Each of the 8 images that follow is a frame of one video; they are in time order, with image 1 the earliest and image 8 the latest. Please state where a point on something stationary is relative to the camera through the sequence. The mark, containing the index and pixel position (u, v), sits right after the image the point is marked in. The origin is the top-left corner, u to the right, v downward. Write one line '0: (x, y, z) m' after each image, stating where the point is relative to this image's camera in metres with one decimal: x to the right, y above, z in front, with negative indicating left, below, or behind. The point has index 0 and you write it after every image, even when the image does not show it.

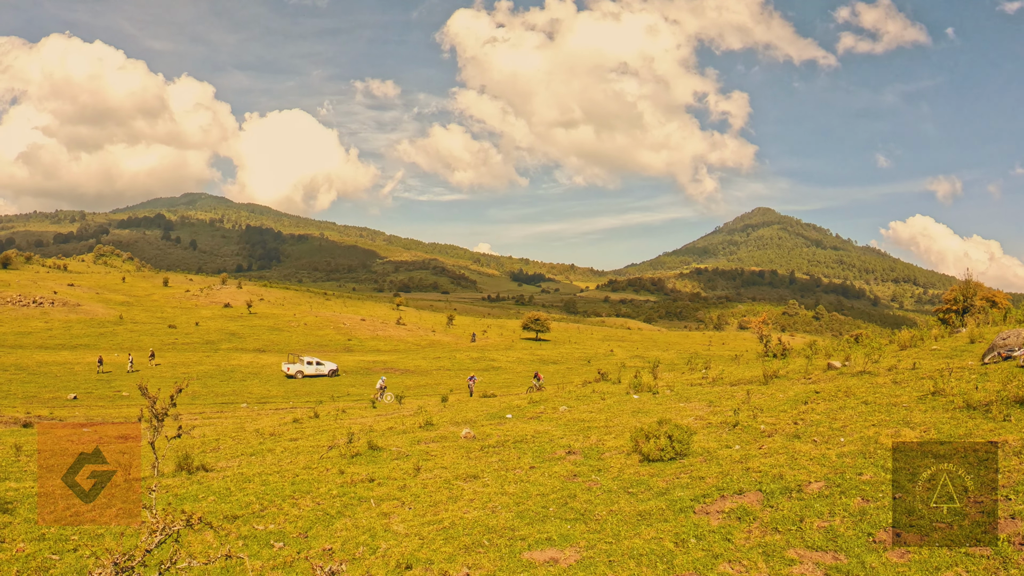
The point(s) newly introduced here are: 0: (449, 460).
0: (-1.9, -6.9, +19.4) m
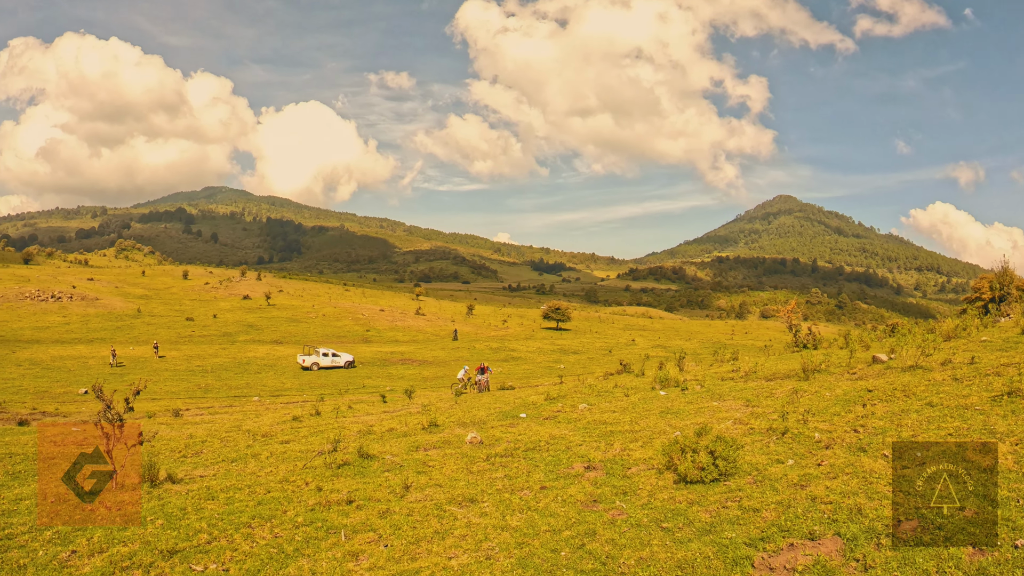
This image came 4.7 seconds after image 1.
0: (-1.6, -6.4, +16.8) m
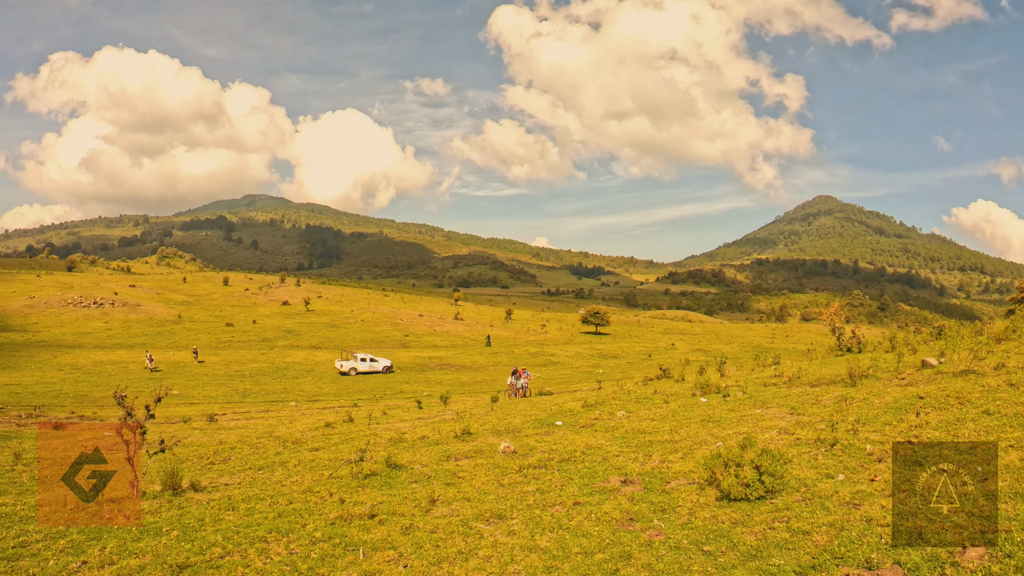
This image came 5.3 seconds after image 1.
0: (-0.8, -6.6, +16.1) m
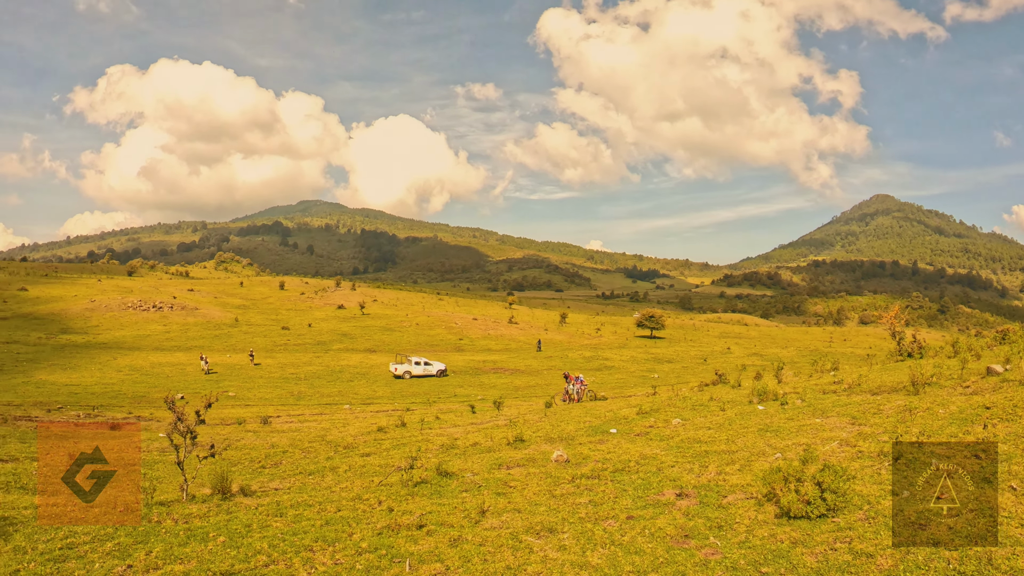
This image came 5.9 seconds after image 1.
0: (+0.6, -6.7, +15.5) m
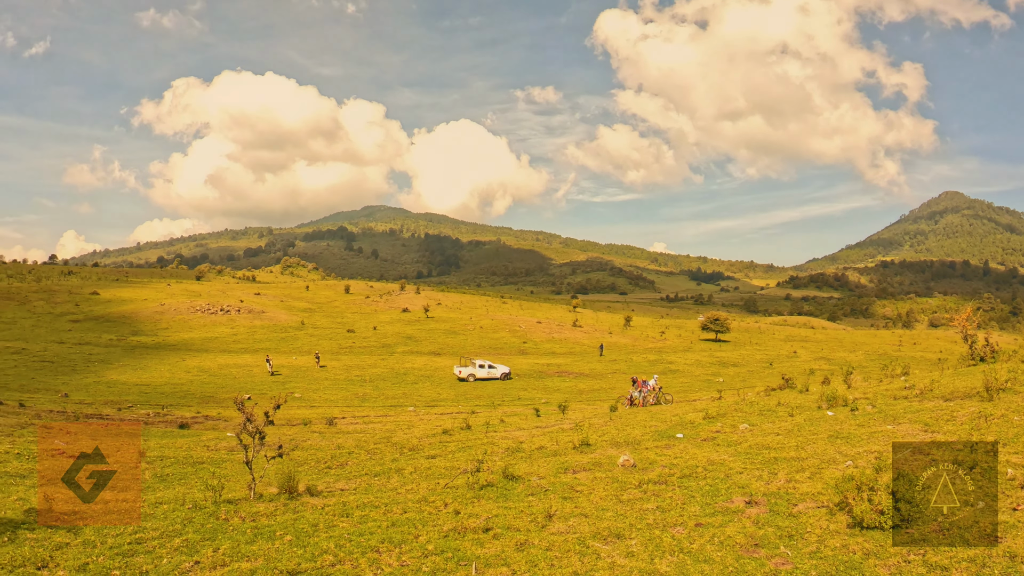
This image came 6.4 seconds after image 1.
0: (+2.5, -6.8, +15.2) m
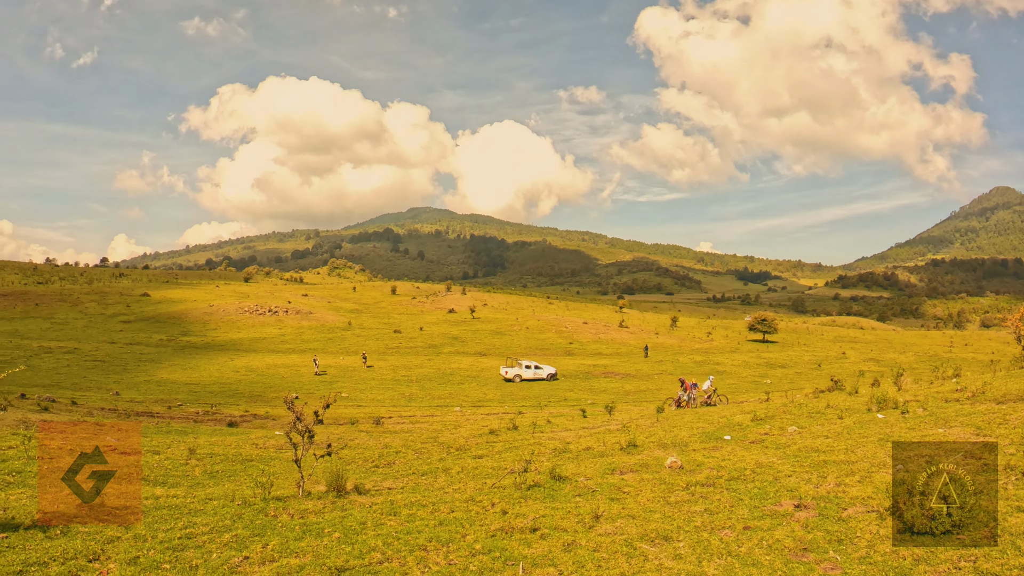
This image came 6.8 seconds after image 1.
0: (+4.2, -6.8, +15.1) m
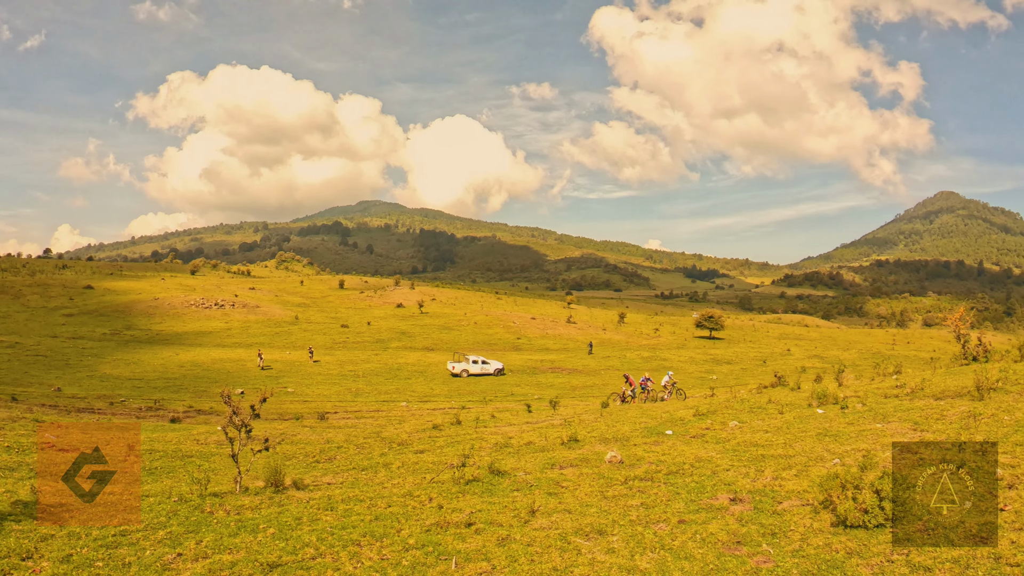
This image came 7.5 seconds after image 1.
0: (+2.2, -6.7, +15.2) m
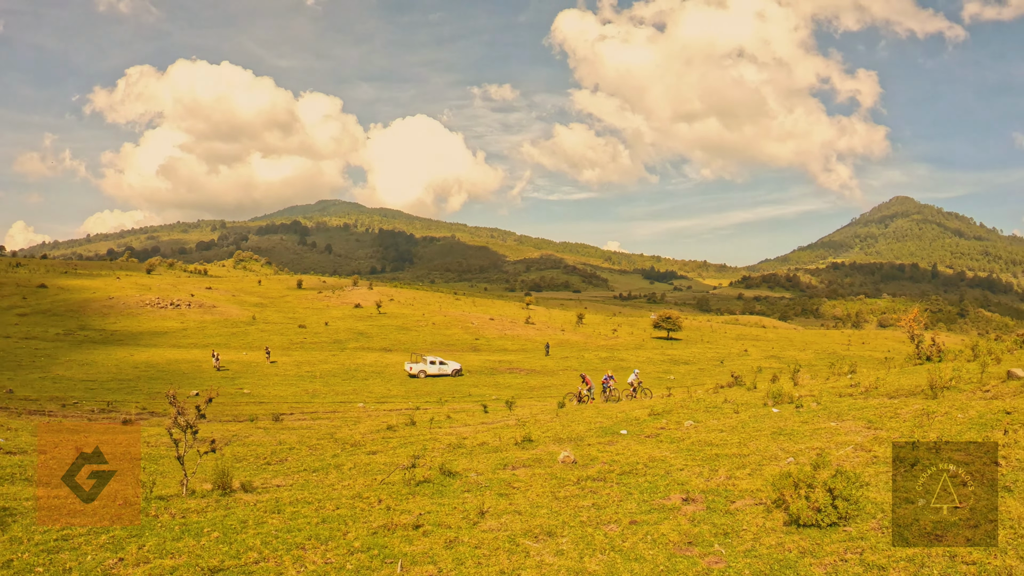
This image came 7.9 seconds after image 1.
0: (+0.7, -6.7, +15.3) m
